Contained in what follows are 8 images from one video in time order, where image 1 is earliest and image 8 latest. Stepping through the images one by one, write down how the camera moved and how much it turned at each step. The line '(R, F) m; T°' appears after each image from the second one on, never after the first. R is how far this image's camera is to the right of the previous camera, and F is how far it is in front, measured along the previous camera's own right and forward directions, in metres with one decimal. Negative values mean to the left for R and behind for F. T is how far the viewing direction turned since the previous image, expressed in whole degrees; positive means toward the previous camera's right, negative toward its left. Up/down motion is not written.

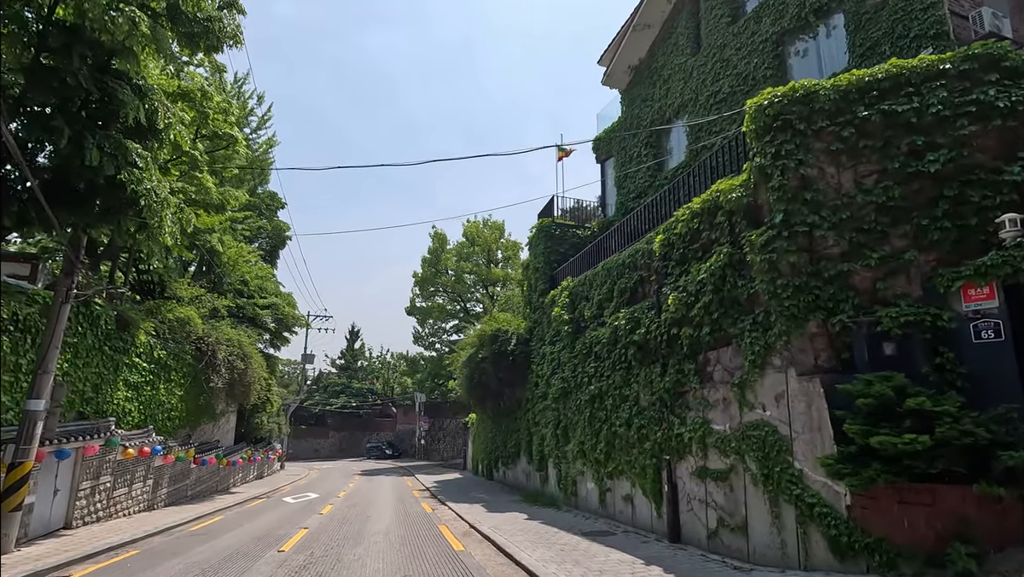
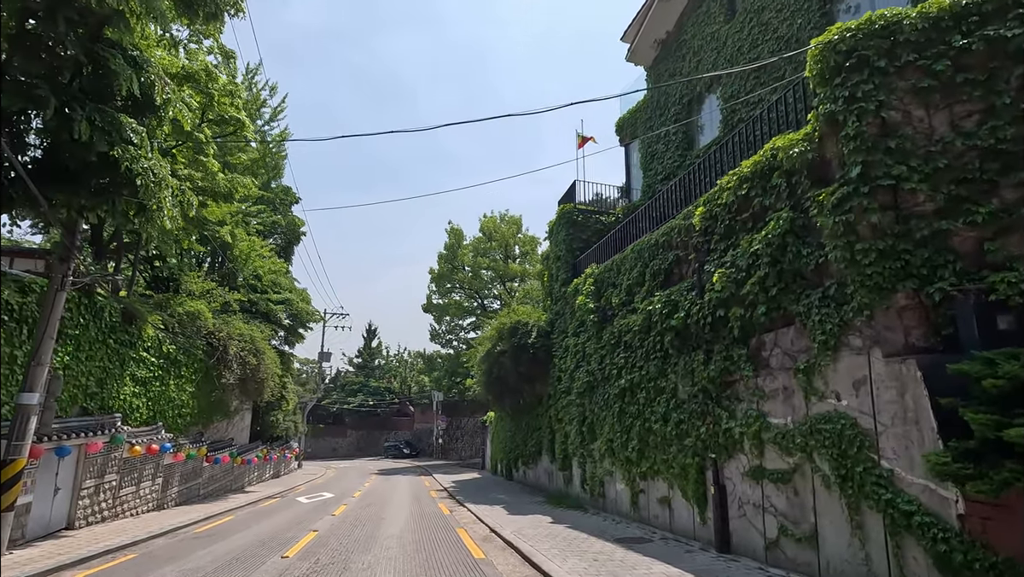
(-0.1, +0.9) m; -2°
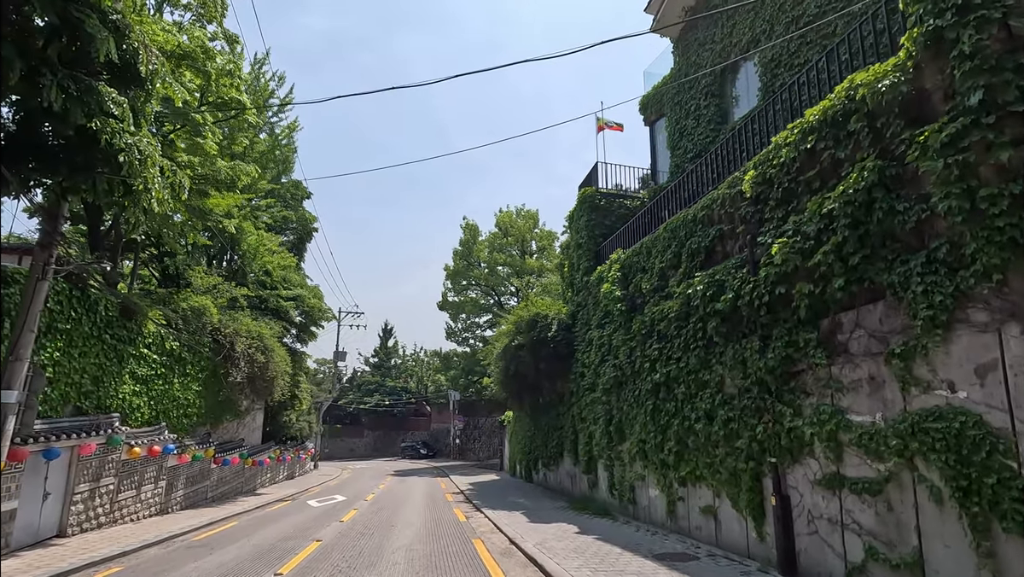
(-0.1, +1.0) m; -2°
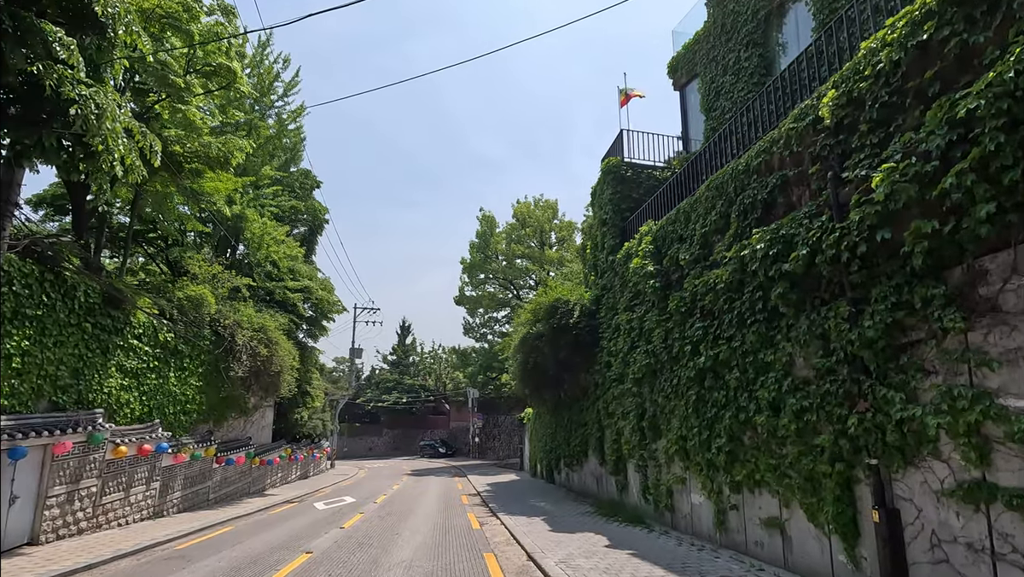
(+0.1, +1.4) m; -2°
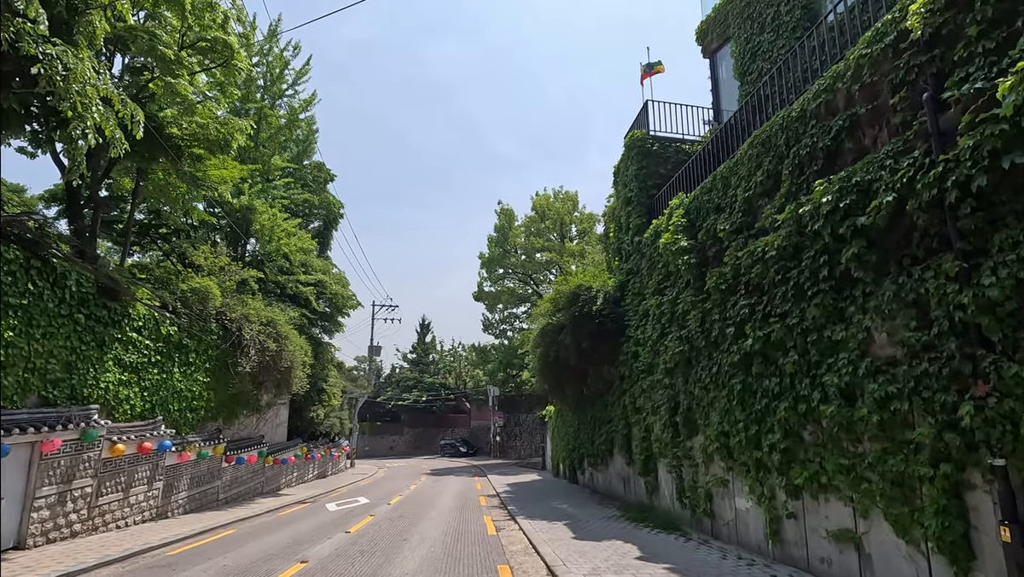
(+0.1, +1.0) m; -2°
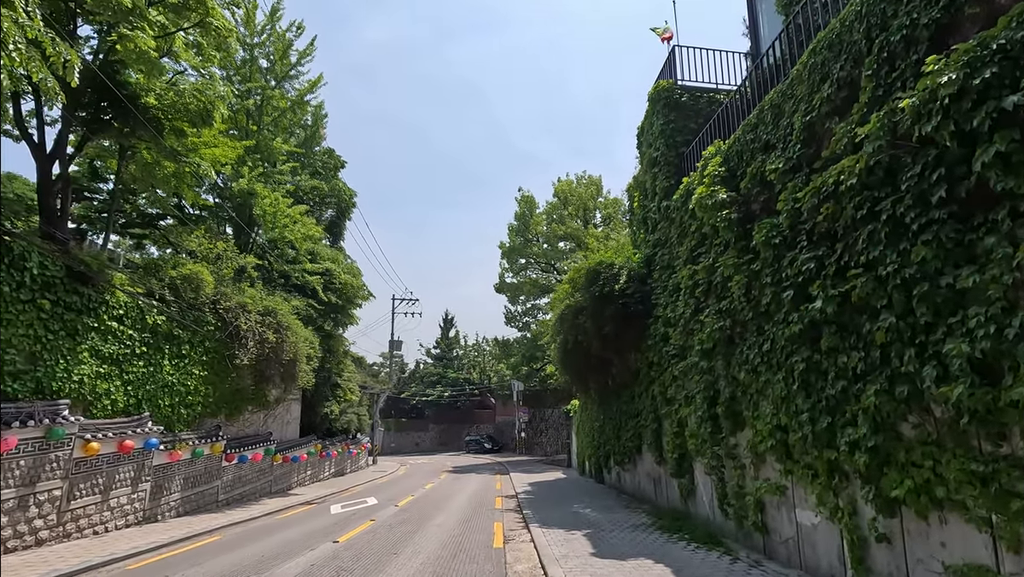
(+0.3, +1.5) m; -3°
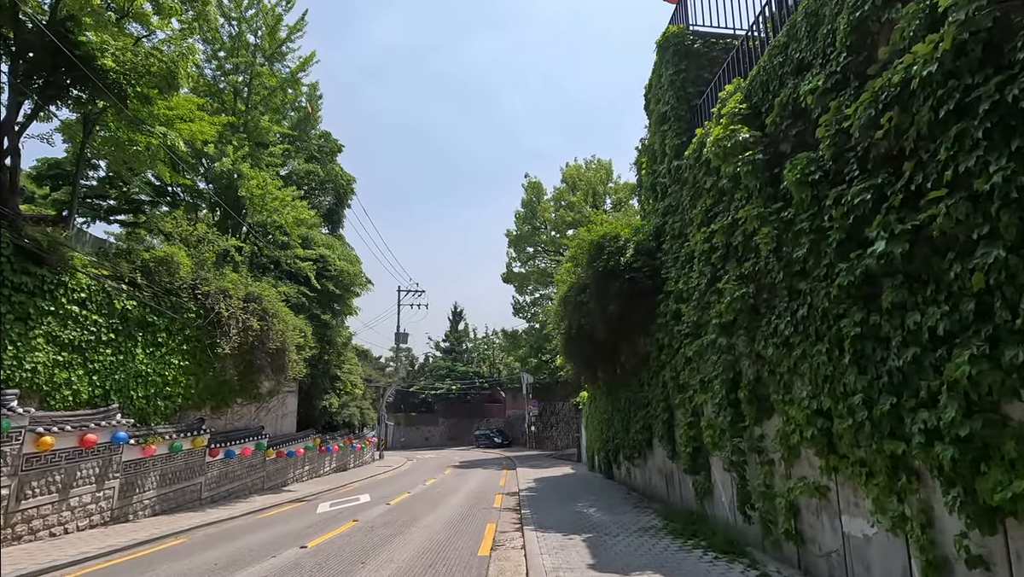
(+0.4, +1.2) m; -1°
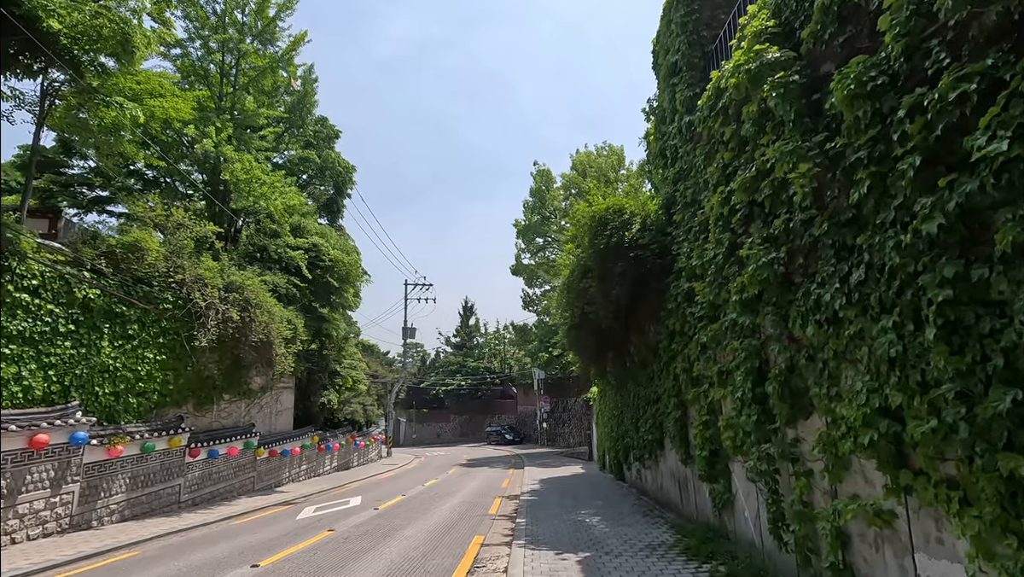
(+0.4, +1.2) m; -2°
